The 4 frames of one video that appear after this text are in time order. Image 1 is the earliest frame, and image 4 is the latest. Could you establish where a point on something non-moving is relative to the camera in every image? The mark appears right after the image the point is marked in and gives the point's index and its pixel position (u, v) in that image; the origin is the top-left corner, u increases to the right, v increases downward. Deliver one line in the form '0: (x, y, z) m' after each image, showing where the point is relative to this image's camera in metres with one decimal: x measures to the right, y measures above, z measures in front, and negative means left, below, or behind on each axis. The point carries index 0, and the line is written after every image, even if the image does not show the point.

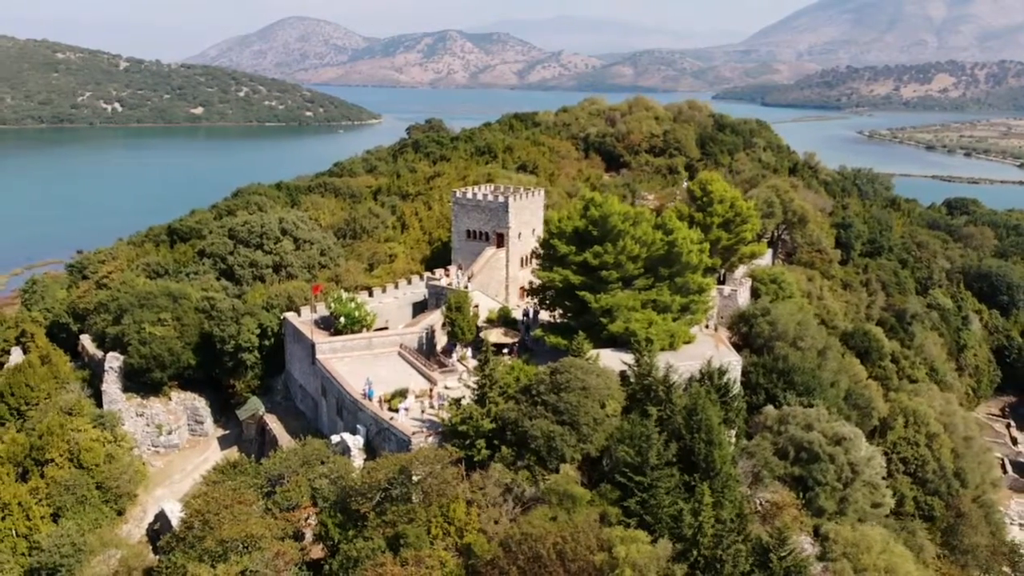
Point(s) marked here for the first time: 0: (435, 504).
0: (-1.2, -3.3, +12.7) m
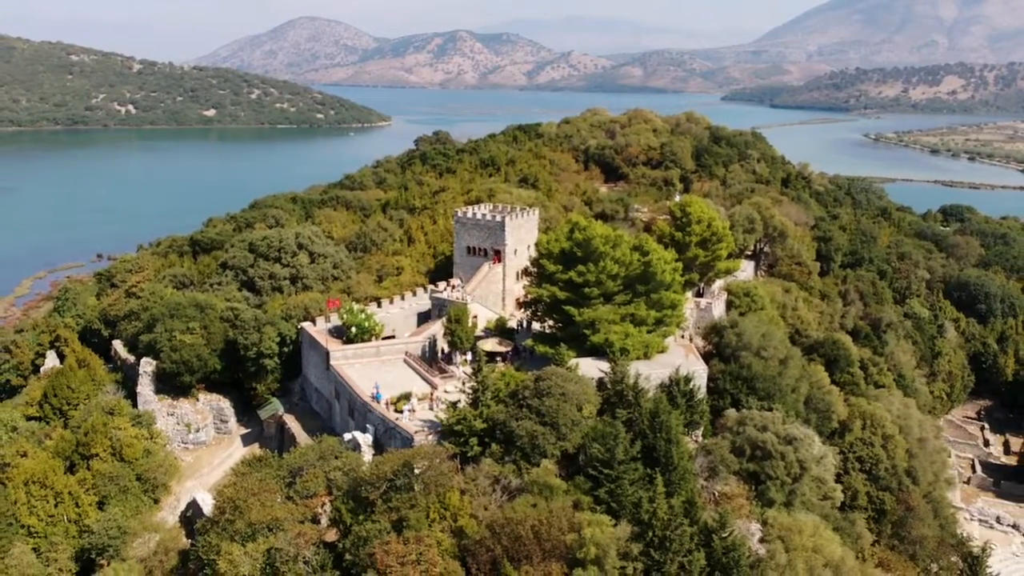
0: (-1.4, -3.7, +14.9) m
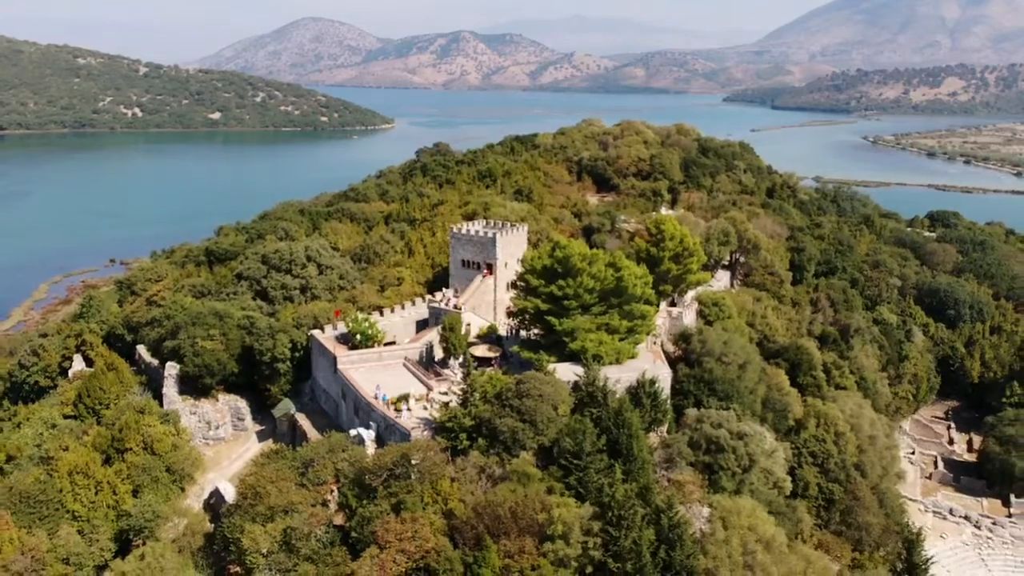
0: (-1.8, -4.0, +17.4) m
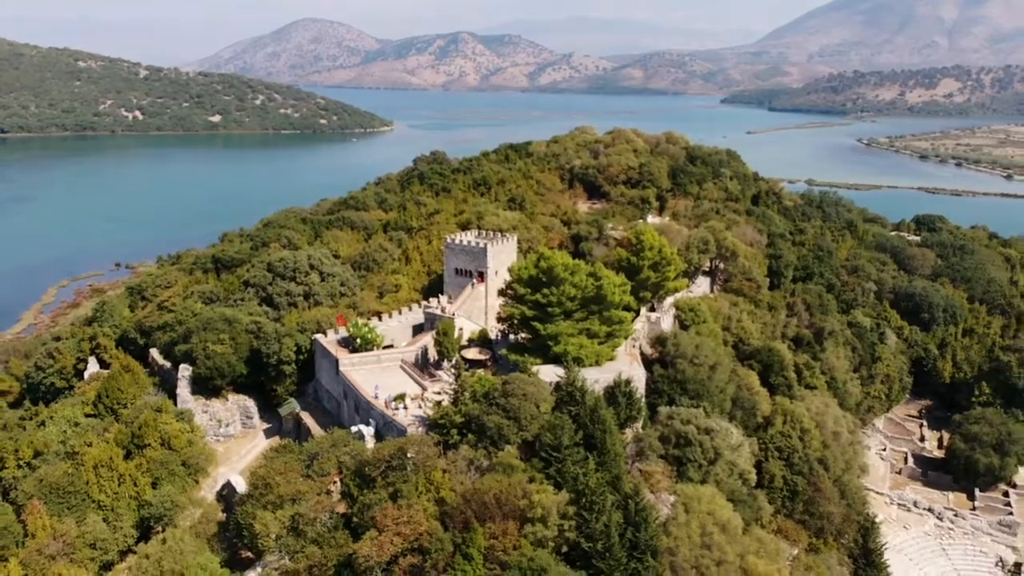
0: (-2.1, -4.2, +19.4) m
